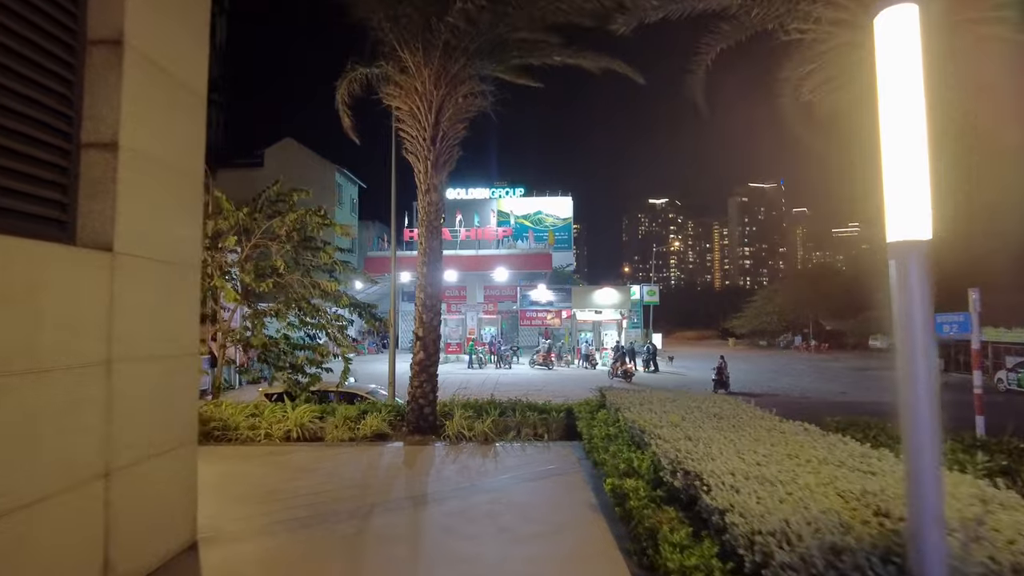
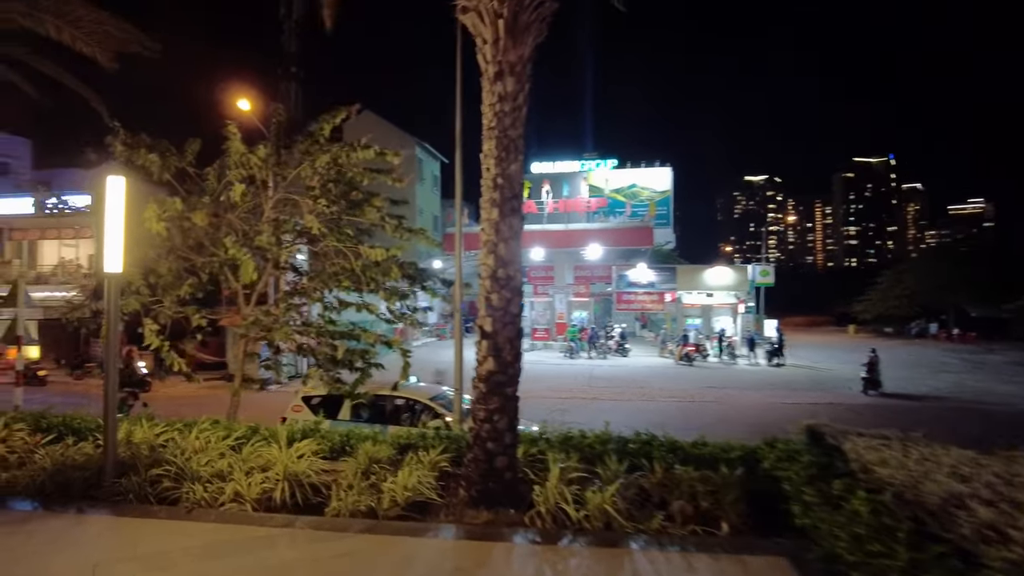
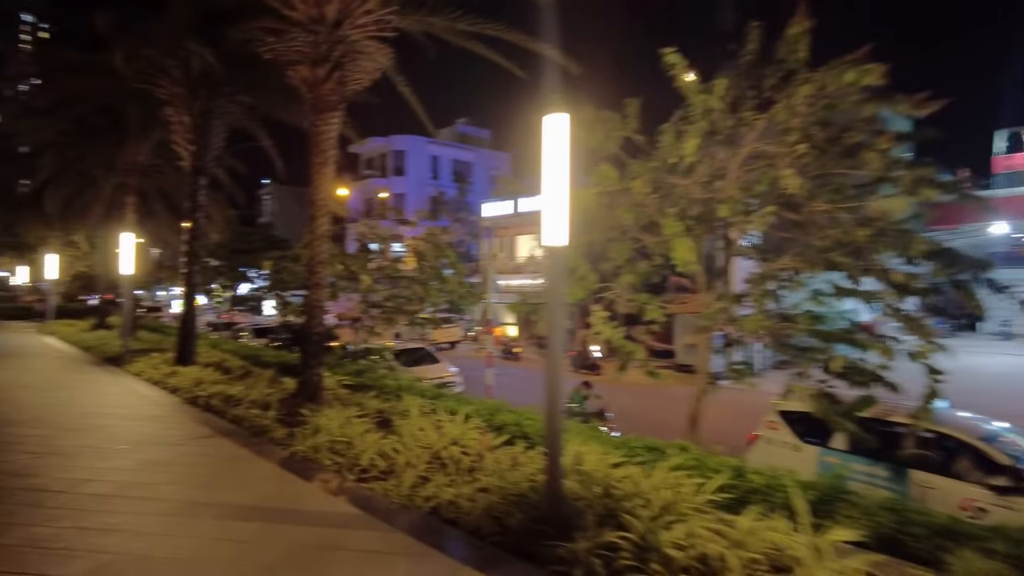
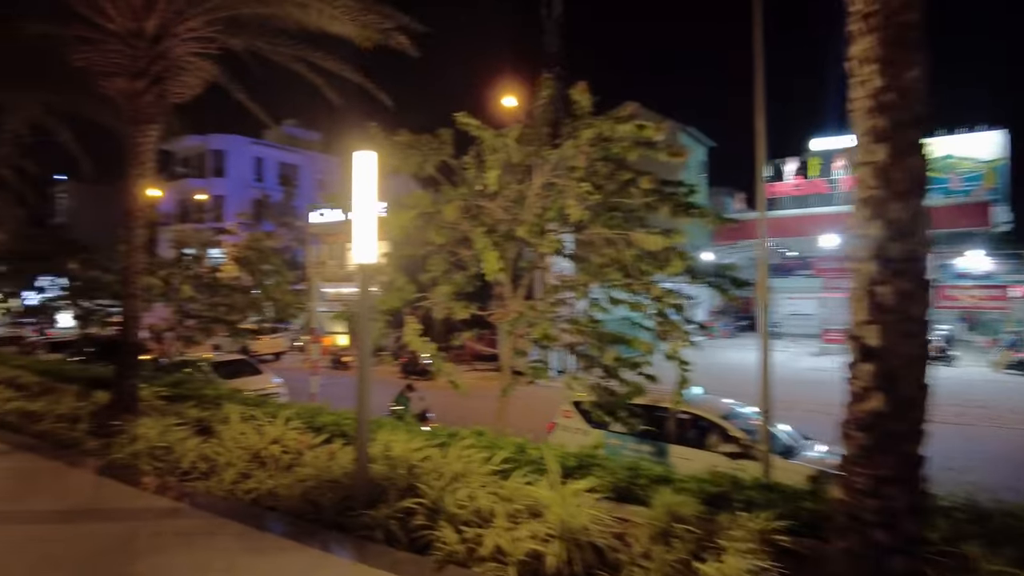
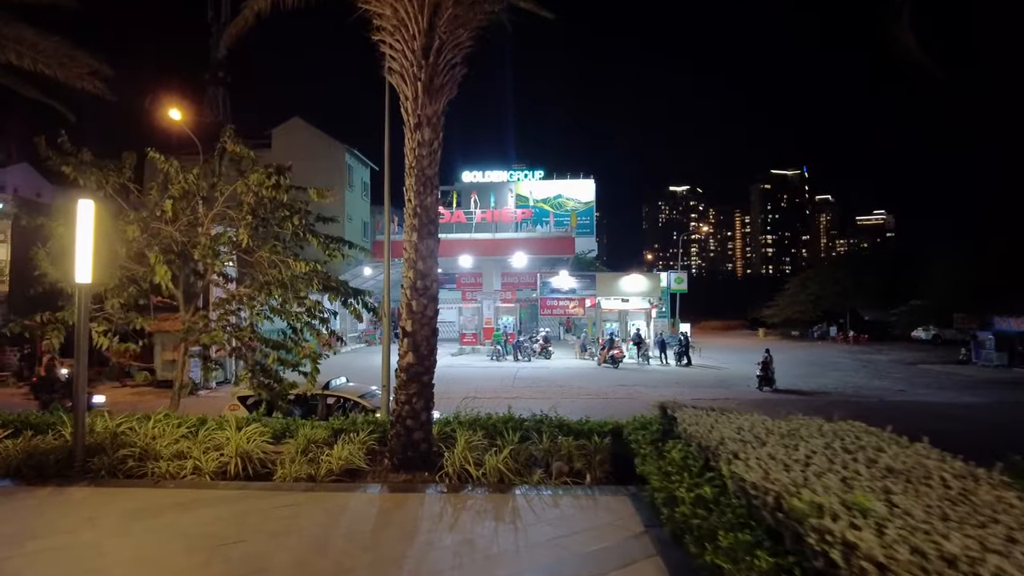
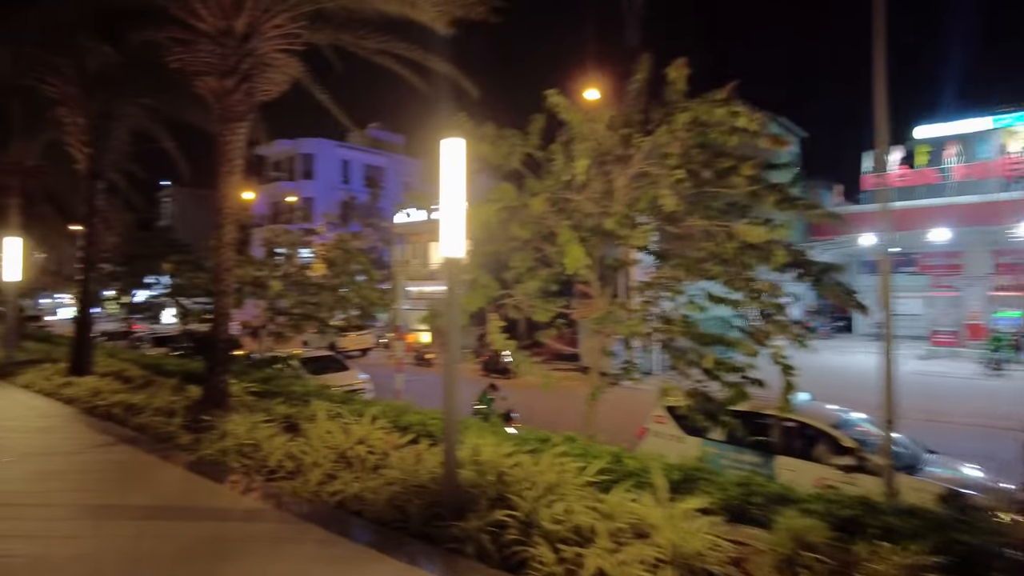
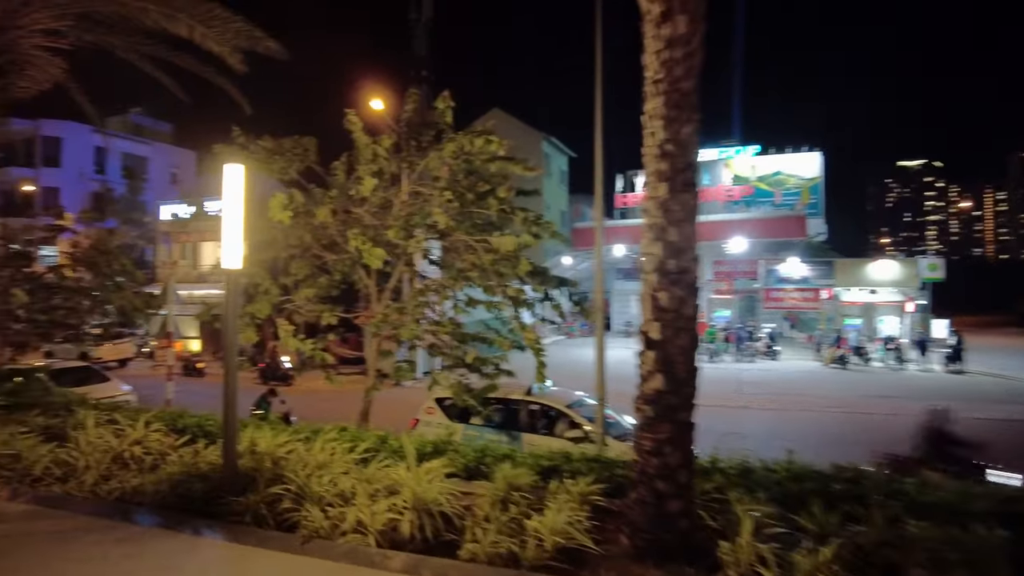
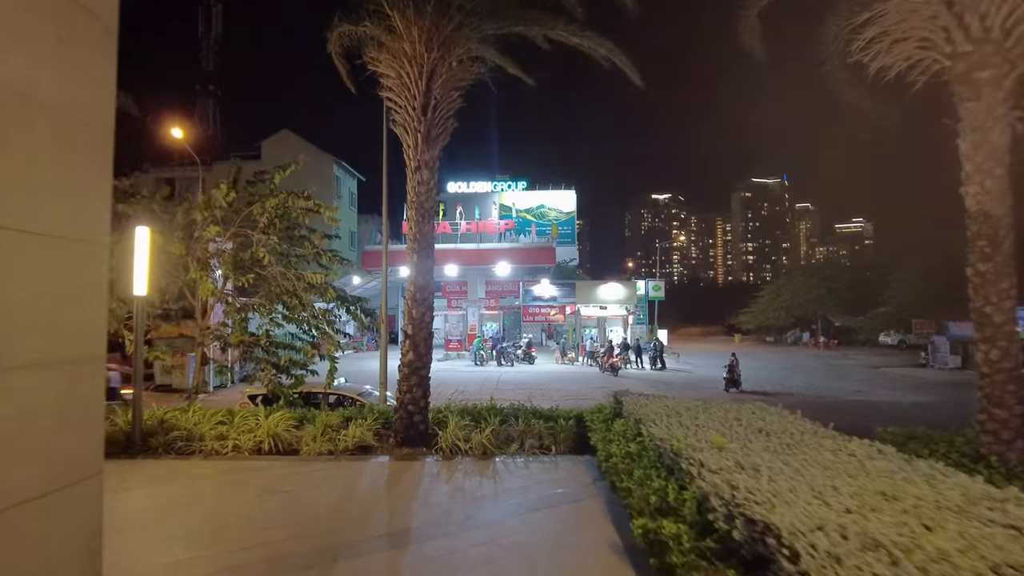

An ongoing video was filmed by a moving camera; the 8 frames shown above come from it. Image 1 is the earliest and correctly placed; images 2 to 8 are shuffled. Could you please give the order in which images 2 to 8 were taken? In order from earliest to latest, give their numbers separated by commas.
8, 5, 2, 7, 4, 6, 3
